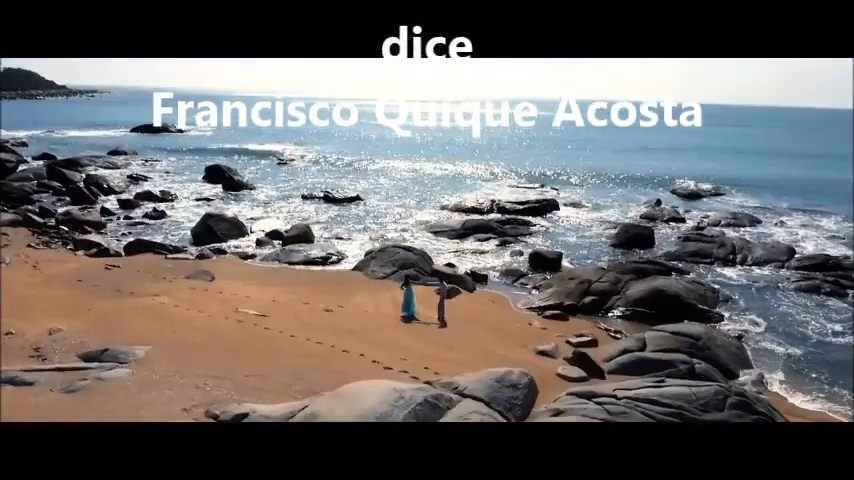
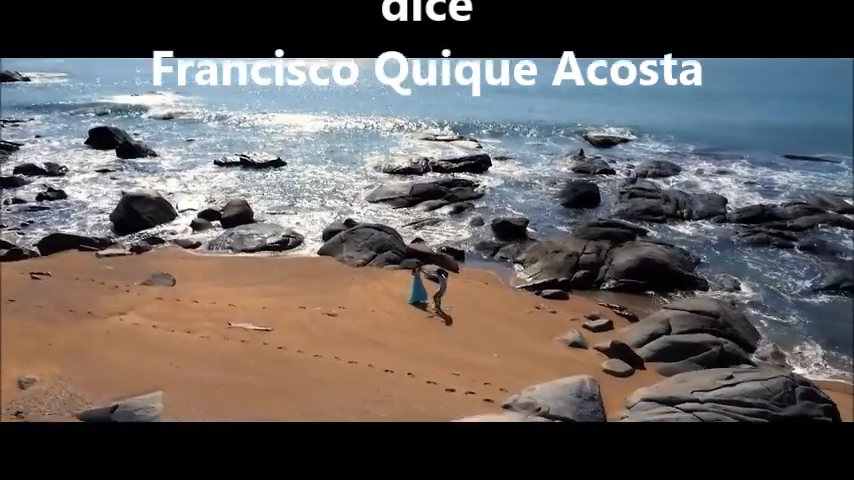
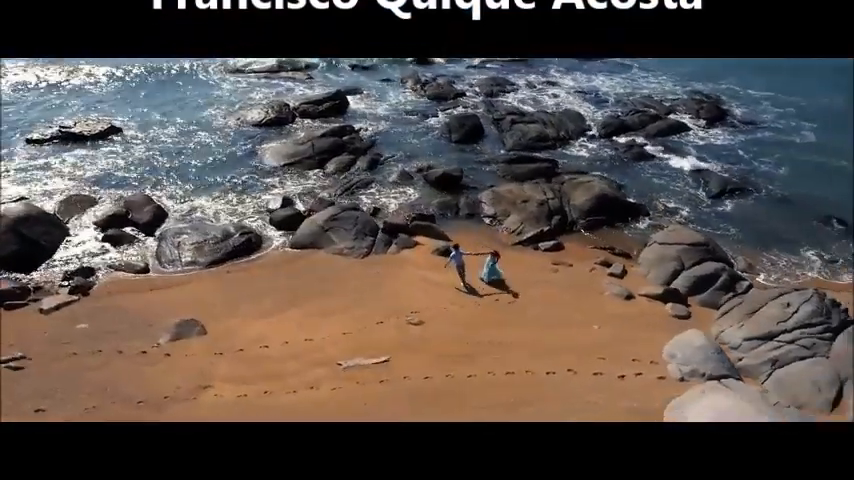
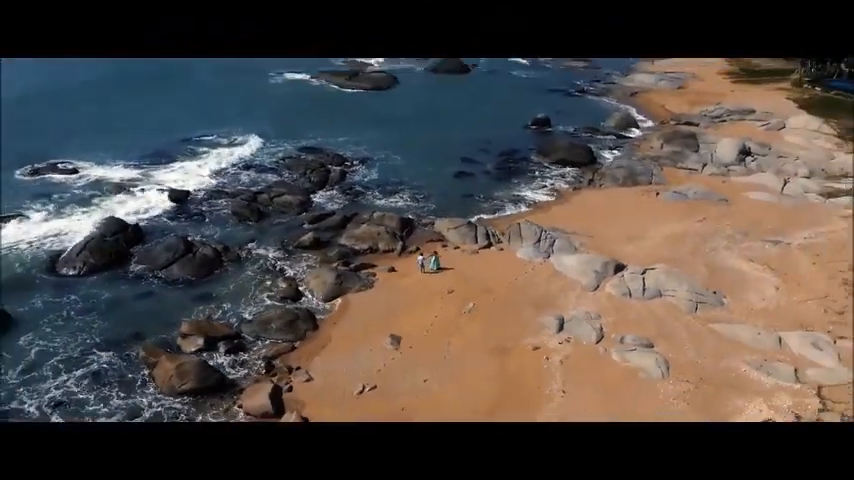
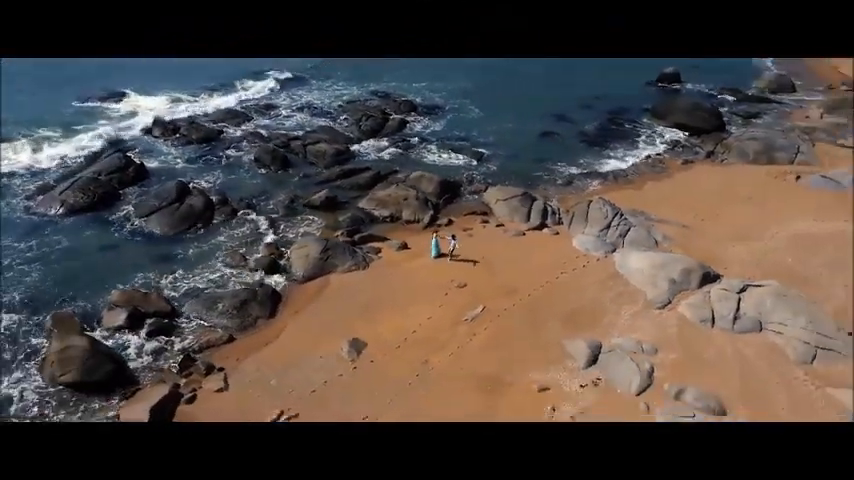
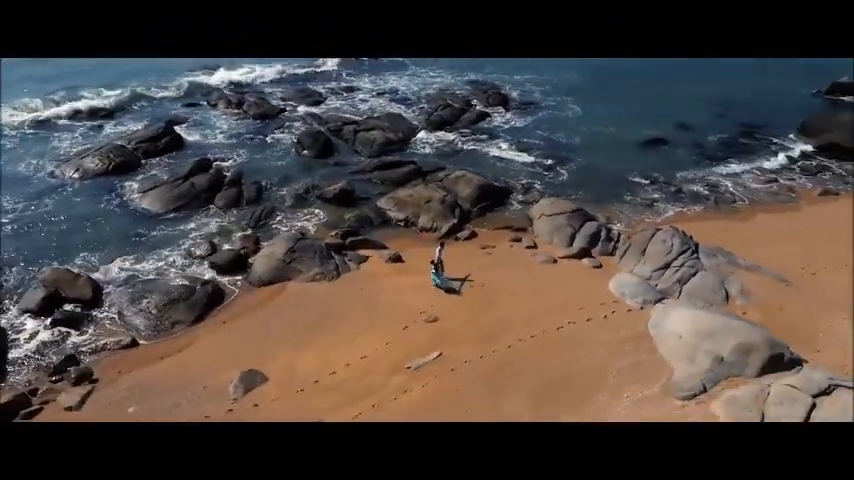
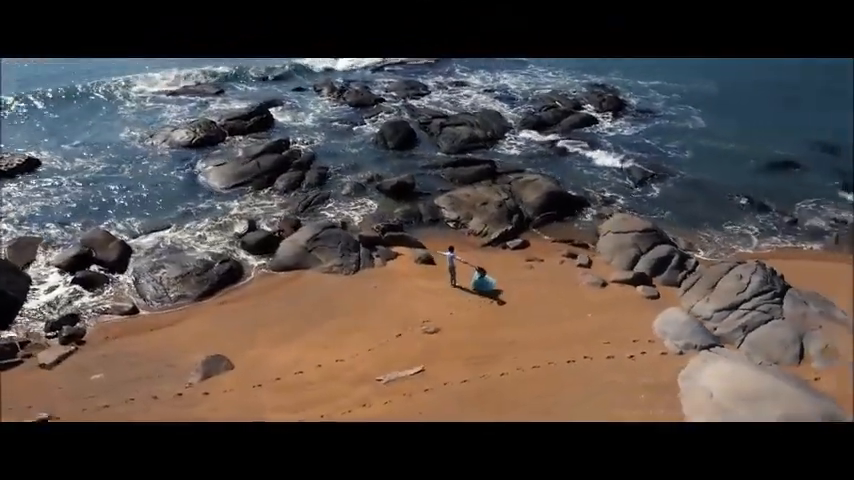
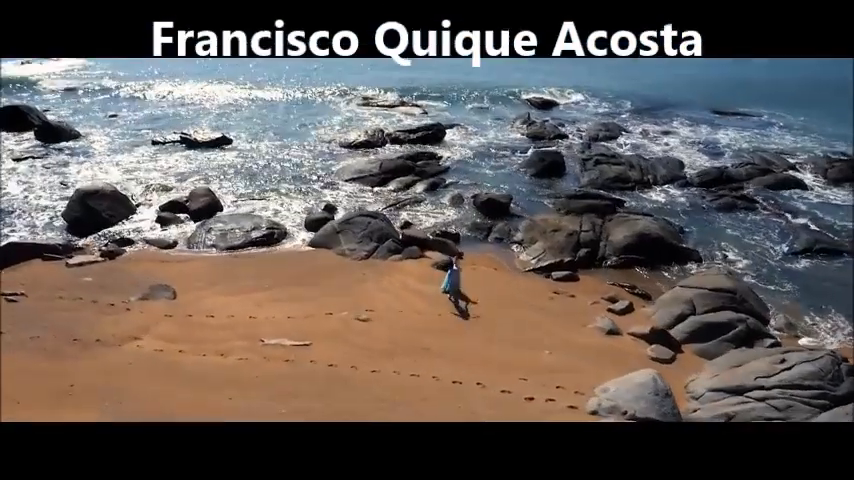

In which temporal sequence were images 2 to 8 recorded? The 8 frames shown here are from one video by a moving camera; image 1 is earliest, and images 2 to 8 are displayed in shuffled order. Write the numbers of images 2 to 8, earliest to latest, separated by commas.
2, 8, 3, 7, 6, 5, 4
